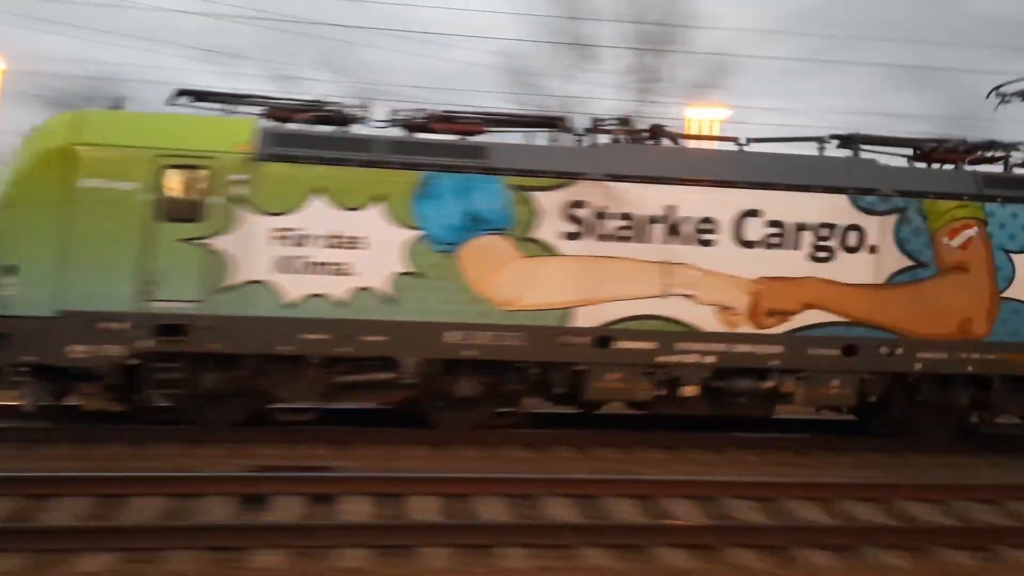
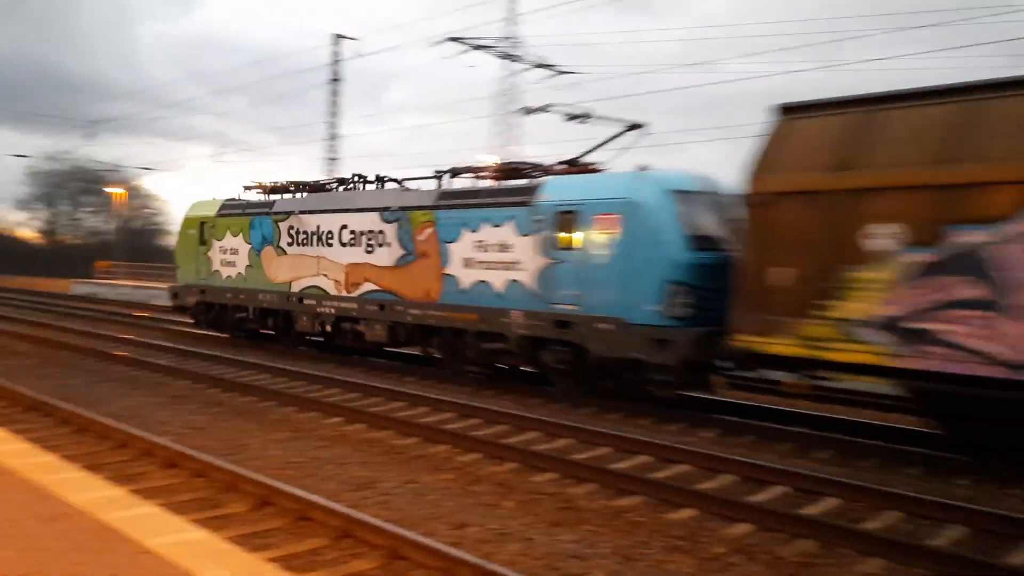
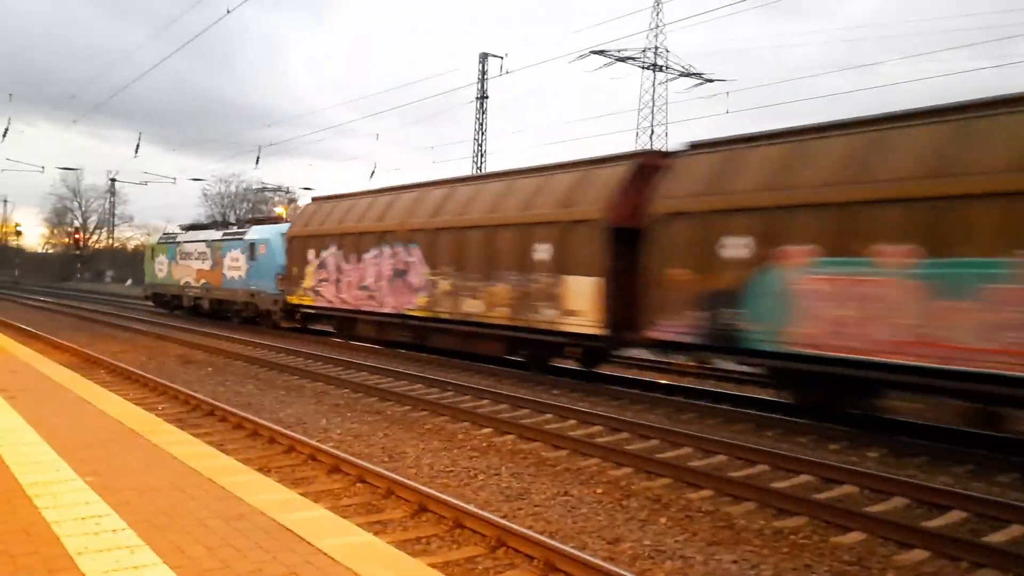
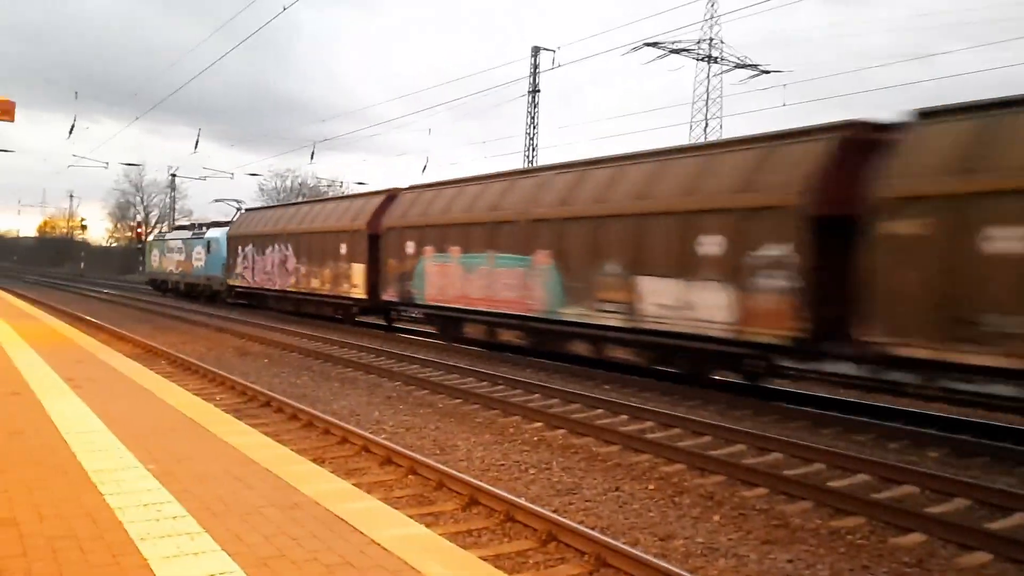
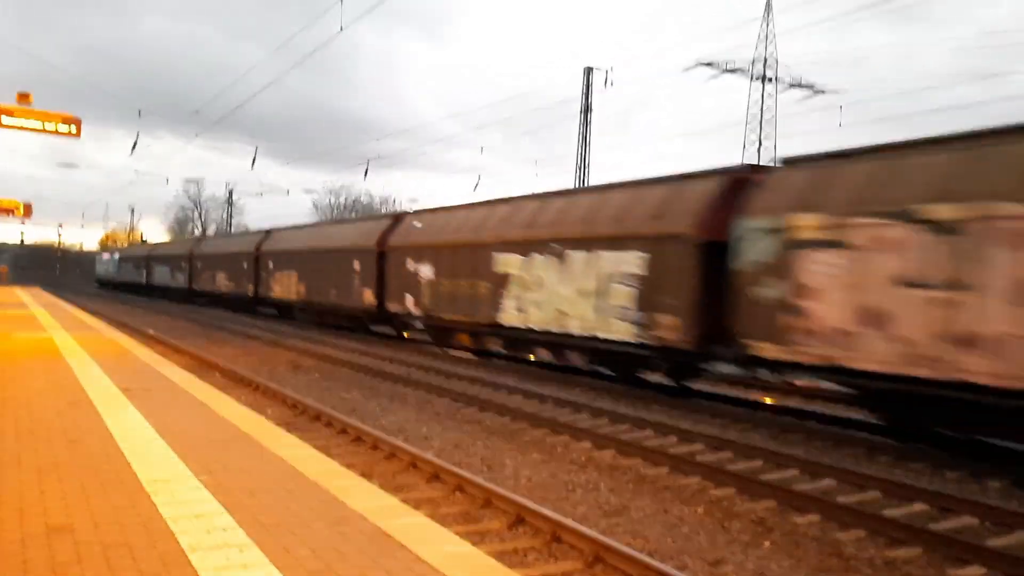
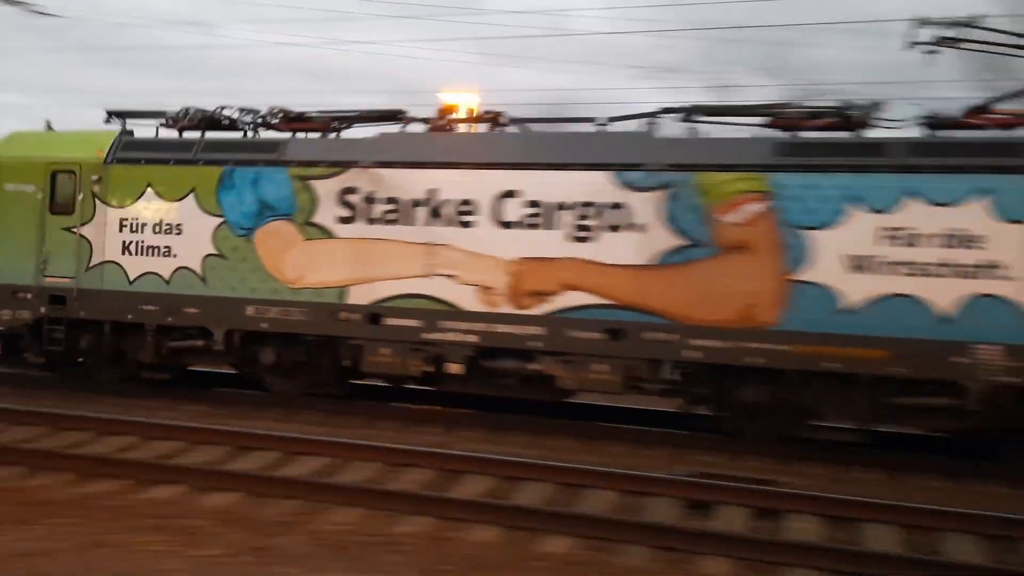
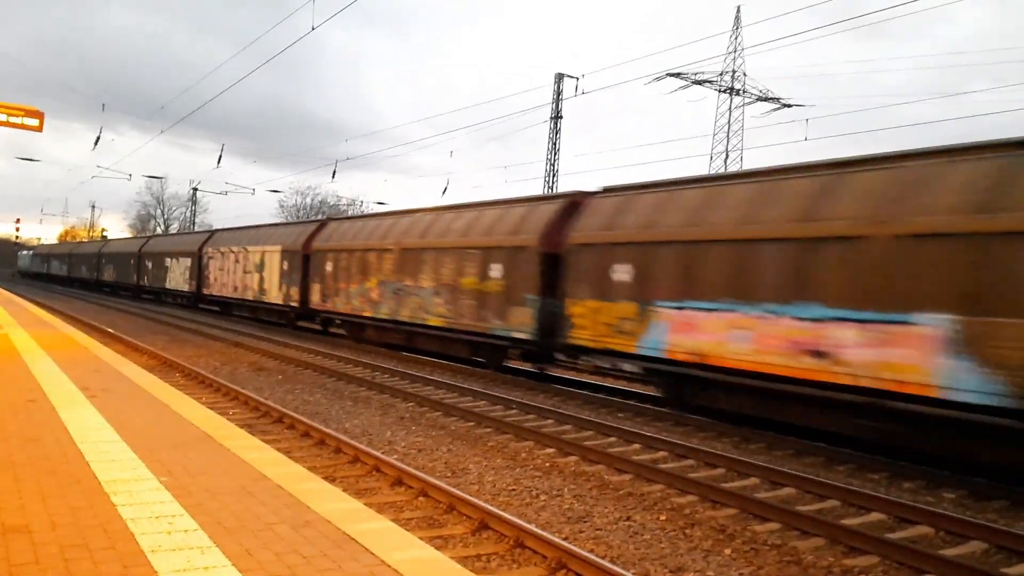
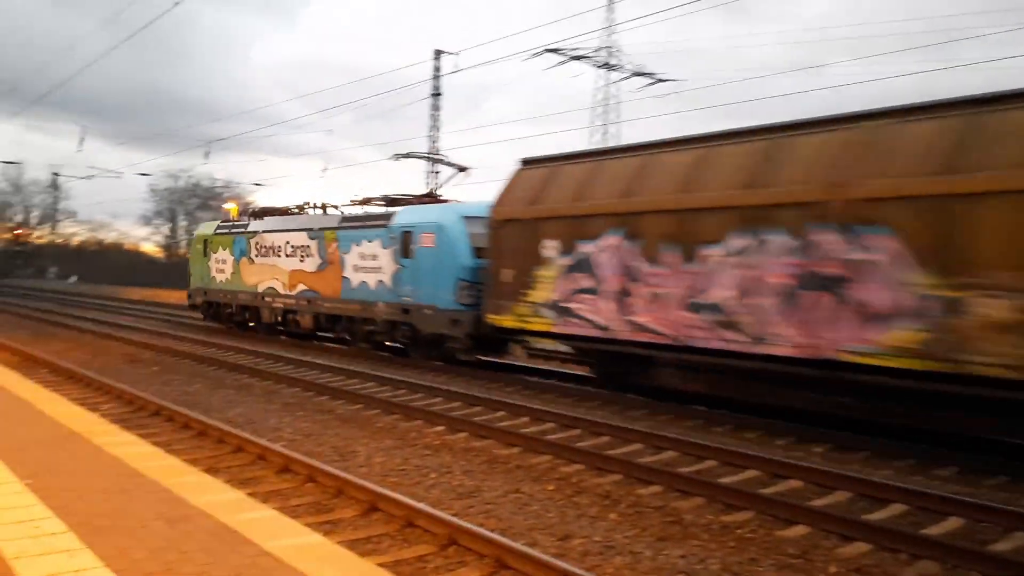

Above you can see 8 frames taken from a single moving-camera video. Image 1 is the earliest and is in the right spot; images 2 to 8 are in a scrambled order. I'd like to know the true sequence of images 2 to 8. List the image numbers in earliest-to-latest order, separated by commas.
6, 2, 8, 3, 4, 5, 7
